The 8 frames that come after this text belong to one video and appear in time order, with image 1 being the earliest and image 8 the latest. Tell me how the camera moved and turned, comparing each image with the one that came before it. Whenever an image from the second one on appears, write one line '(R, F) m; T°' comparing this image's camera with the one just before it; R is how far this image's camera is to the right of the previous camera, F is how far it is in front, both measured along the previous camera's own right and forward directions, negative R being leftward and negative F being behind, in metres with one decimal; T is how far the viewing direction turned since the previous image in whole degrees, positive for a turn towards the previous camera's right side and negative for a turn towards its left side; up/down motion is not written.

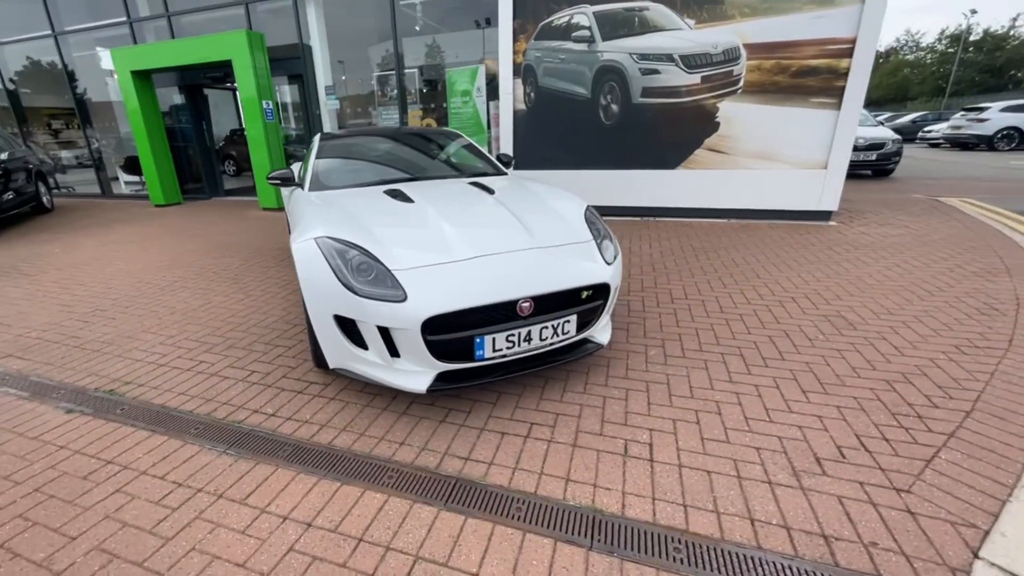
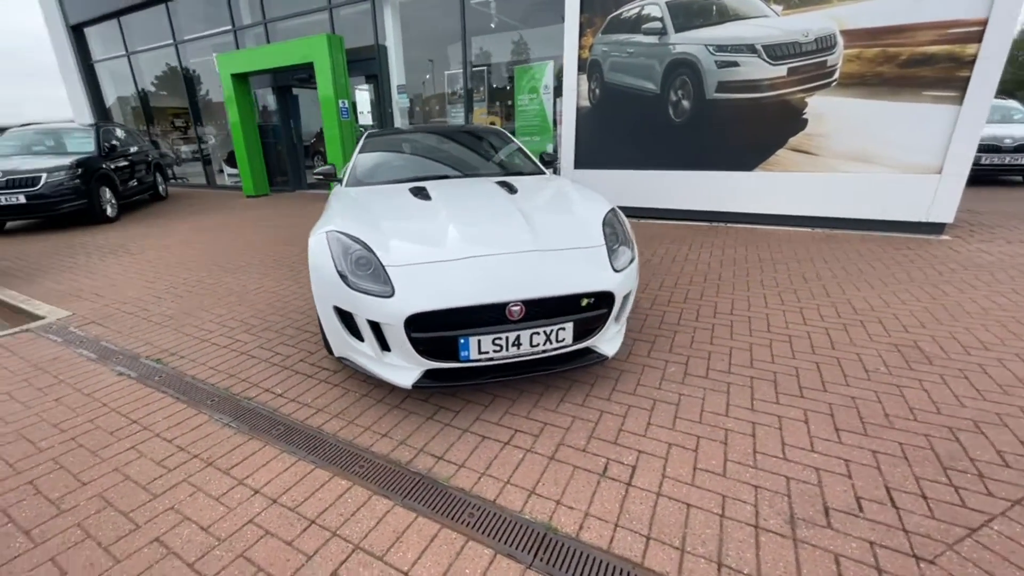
(+0.4, +0.1) m; -10°
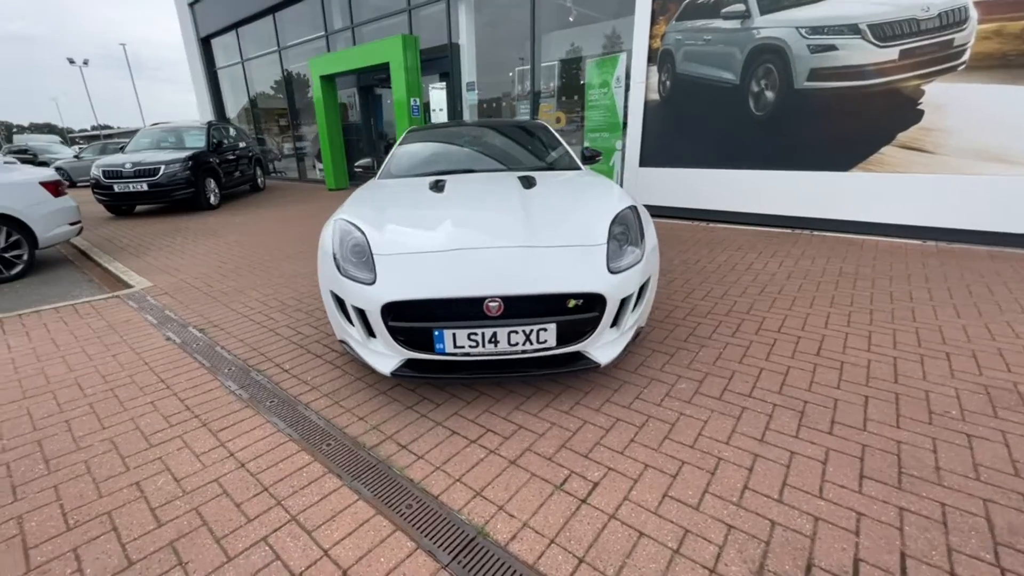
(+0.5, +0.1) m; -11°
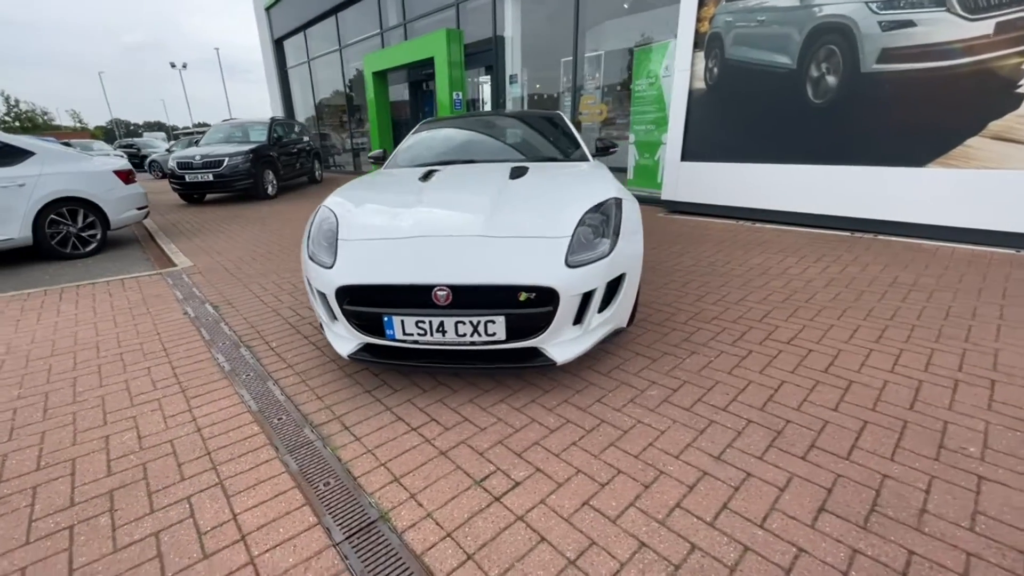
(+0.5, +0.1) m; -9°
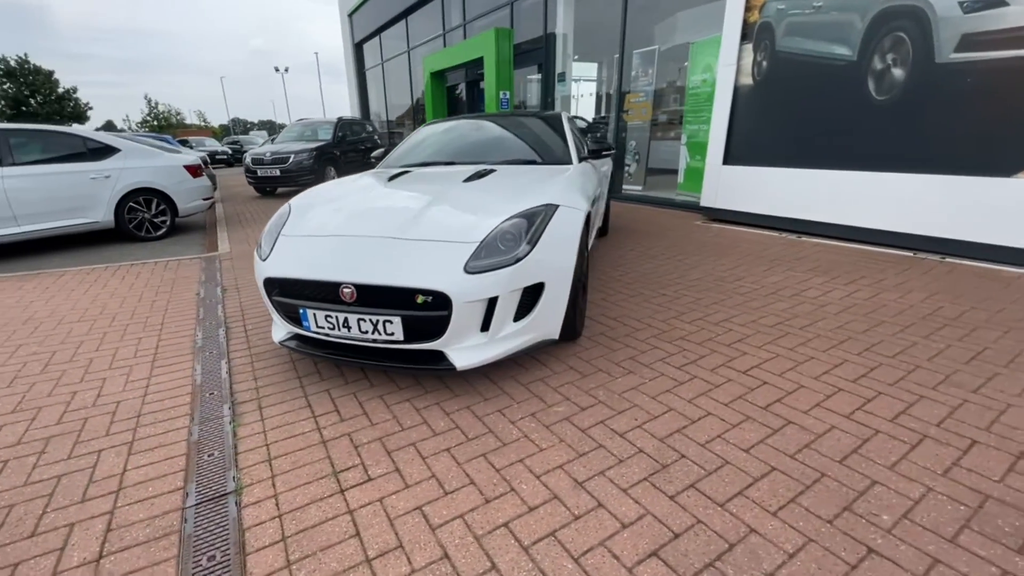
(+0.9, +0.1) m; -11°
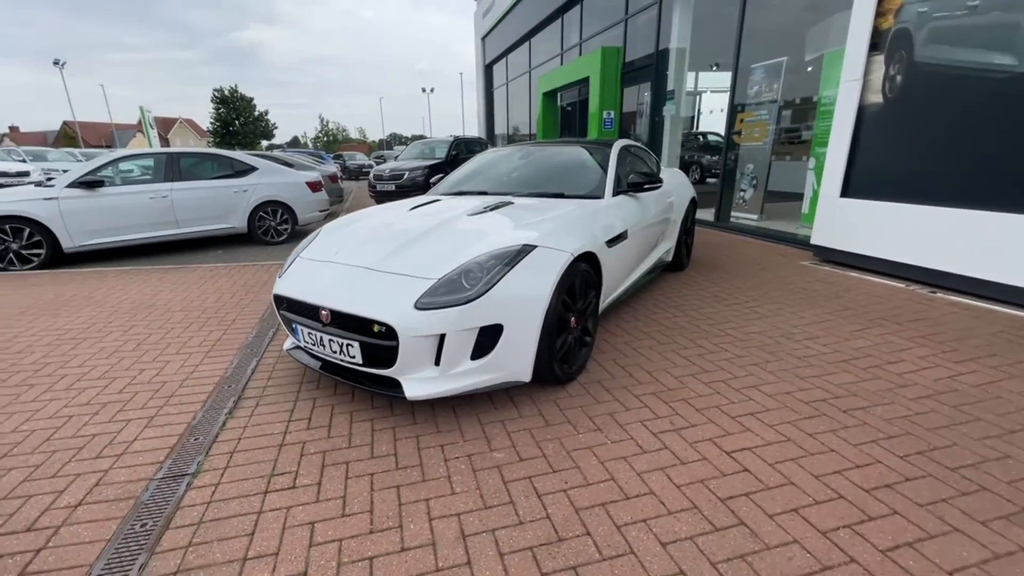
(+0.8, +0.1) m; -16°
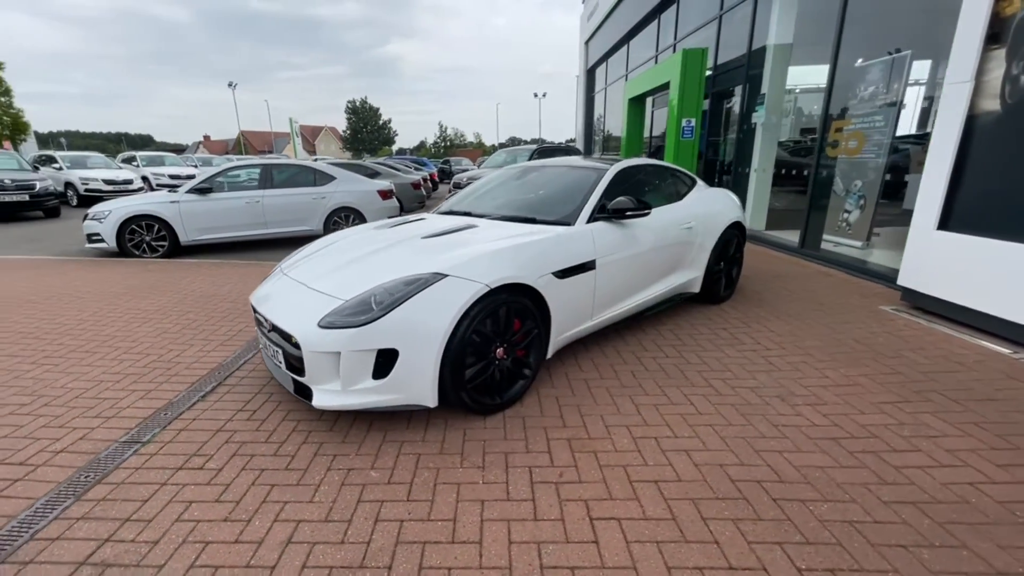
(+1.1, +0.1) m; -15°
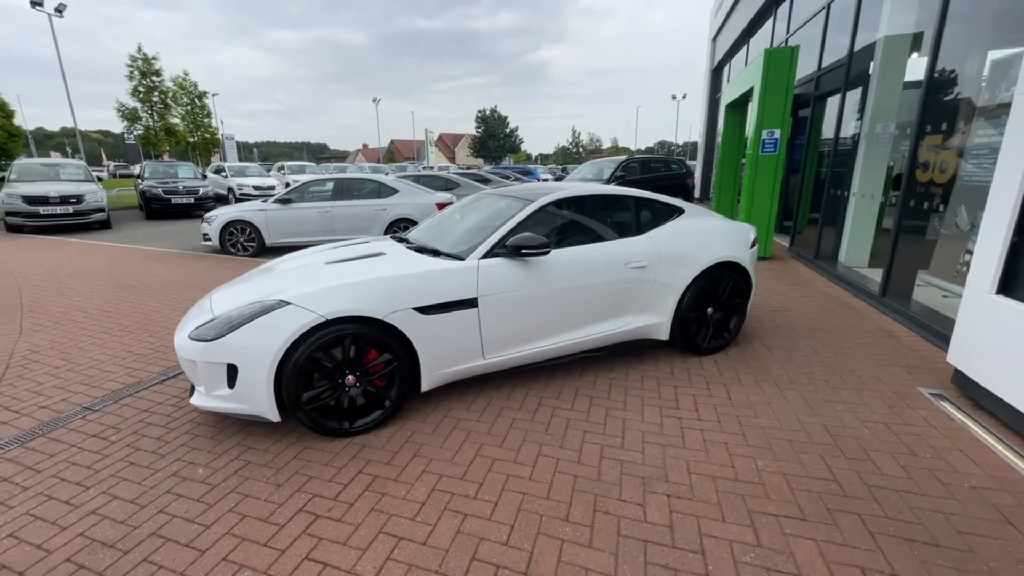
(+1.8, +0.3) m; -18°
